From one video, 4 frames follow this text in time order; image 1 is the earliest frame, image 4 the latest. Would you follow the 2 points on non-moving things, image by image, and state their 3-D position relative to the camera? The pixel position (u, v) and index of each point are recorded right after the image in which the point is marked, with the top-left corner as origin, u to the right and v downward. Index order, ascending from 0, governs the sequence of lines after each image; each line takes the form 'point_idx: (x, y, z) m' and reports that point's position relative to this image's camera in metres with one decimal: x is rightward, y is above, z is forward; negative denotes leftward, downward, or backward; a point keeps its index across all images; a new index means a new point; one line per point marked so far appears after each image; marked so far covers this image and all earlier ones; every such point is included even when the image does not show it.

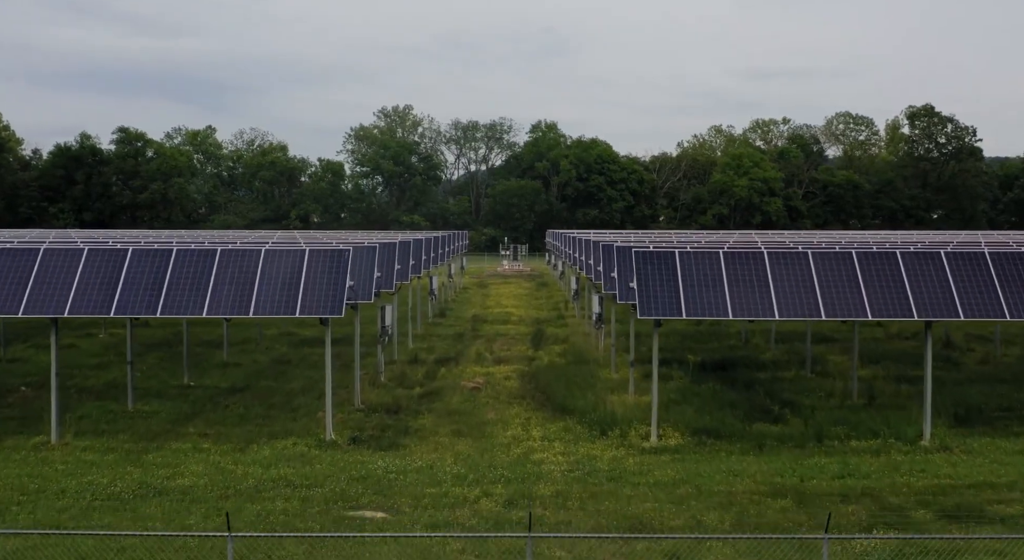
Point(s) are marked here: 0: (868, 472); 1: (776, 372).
0: (+5.0, -2.7, +12.4) m
1: (+5.9, -2.1, +19.9) m
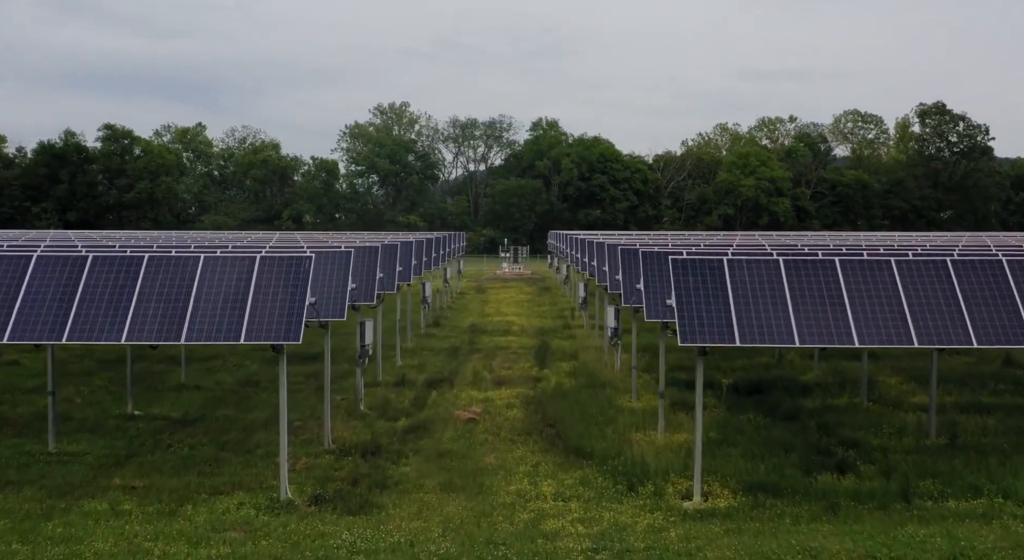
0: (+5.1, -2.9, +9.4) m
1: (+6.0, -2.3, +17.0) m
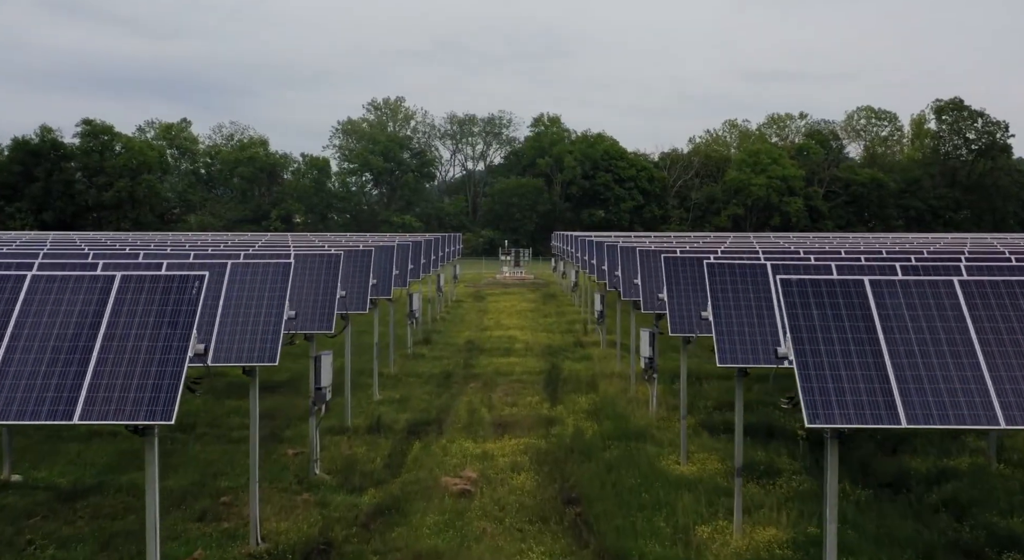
0: (+5.2, -3.1, +5.2) m
1: (+6.1, -2.6, +12.7) m
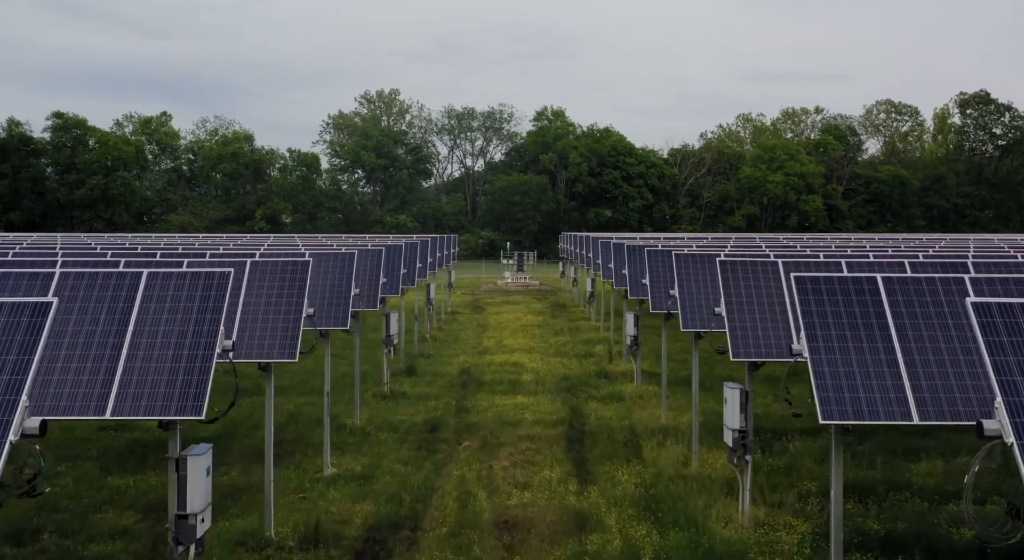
0: (+5.3, -3.4, -0.2) m
1: (+6.2, -2.9, +7.4) m
